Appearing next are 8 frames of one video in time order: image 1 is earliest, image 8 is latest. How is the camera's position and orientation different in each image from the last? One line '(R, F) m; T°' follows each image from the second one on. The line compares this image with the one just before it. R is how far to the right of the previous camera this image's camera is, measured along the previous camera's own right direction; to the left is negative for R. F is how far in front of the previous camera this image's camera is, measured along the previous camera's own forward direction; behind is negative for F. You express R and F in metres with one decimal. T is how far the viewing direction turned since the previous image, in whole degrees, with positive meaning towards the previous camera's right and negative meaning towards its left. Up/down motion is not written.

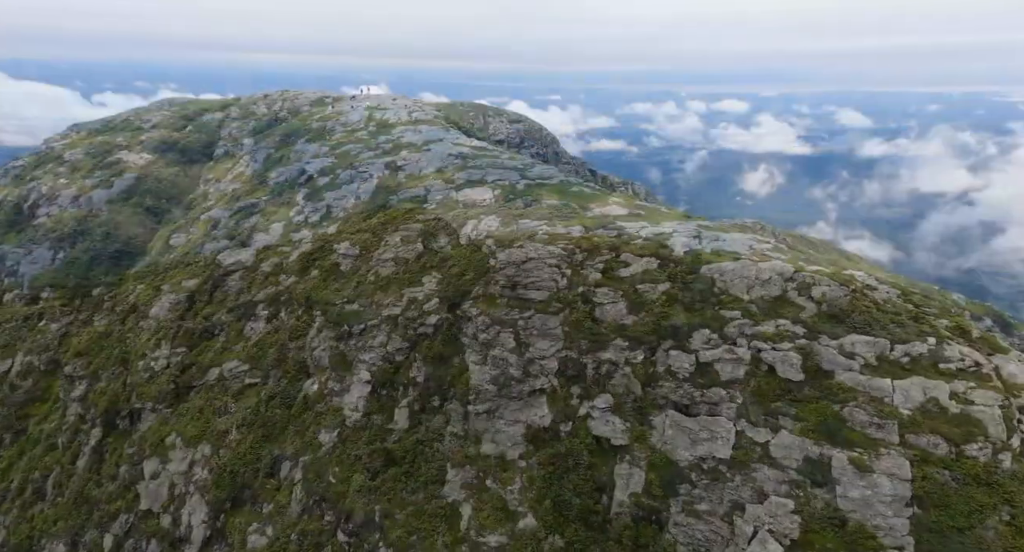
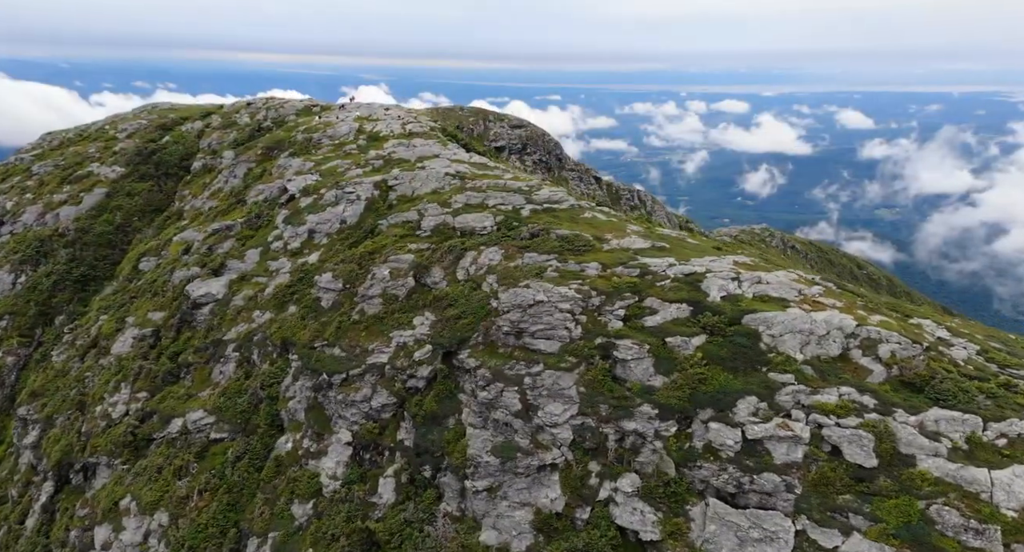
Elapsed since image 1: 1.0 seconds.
(-0.3, +6.7) m; 0°
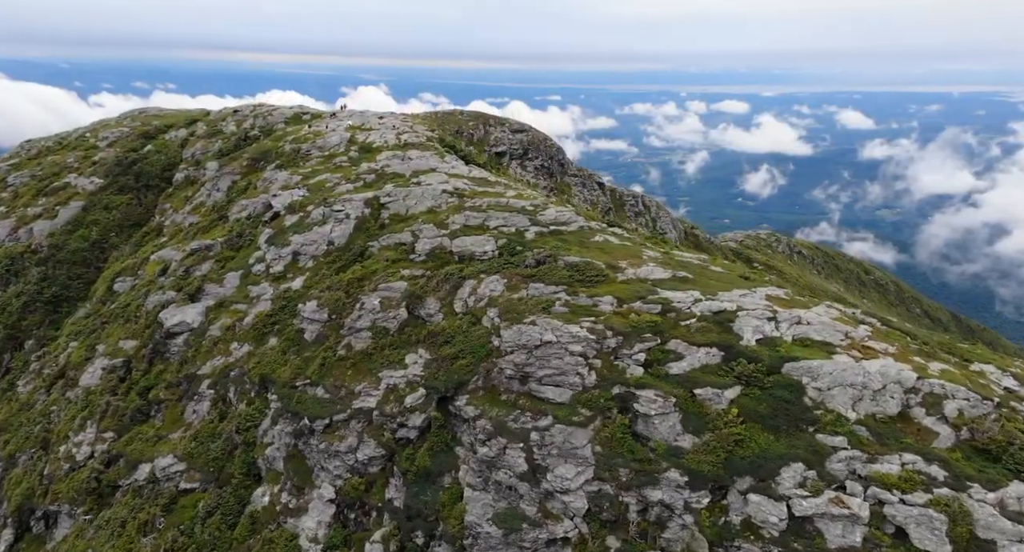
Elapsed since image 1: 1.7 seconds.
(-0.2, +4.7) m; 0°
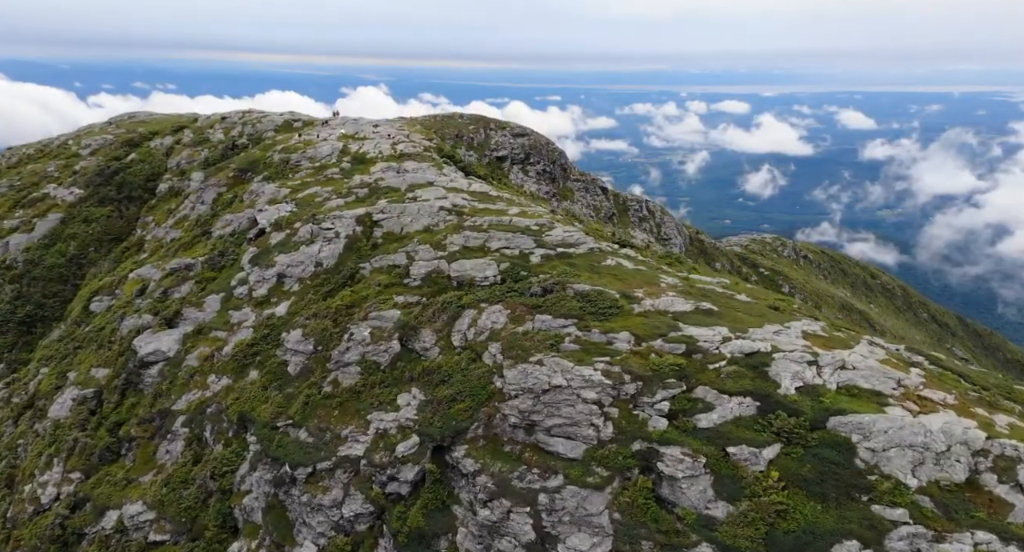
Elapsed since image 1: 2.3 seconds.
(-0.2, +4.0) m; 0°
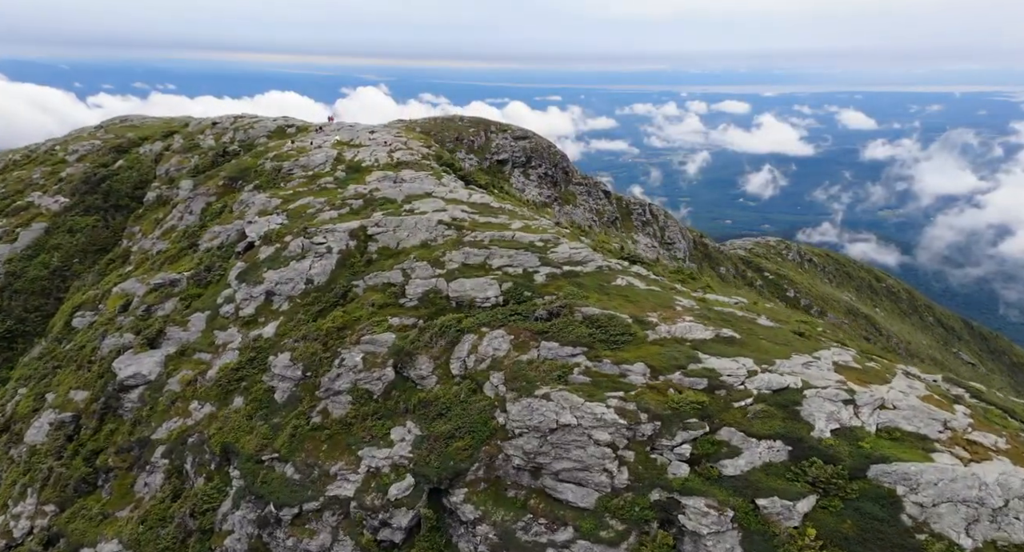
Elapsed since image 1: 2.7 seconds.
(-0.2, +2.8) m; 0°
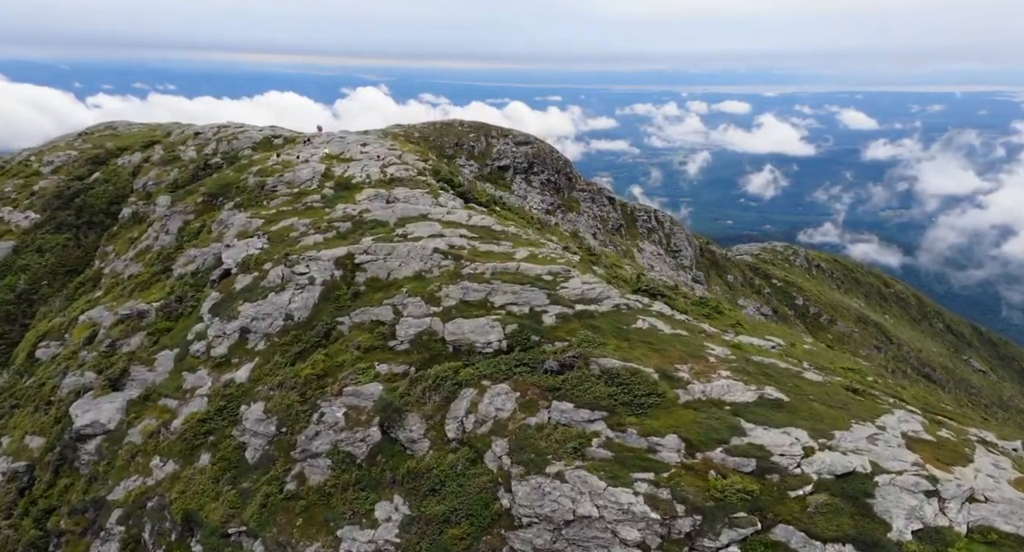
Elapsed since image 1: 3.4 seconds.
(-0.2, +4.8) m; 0°
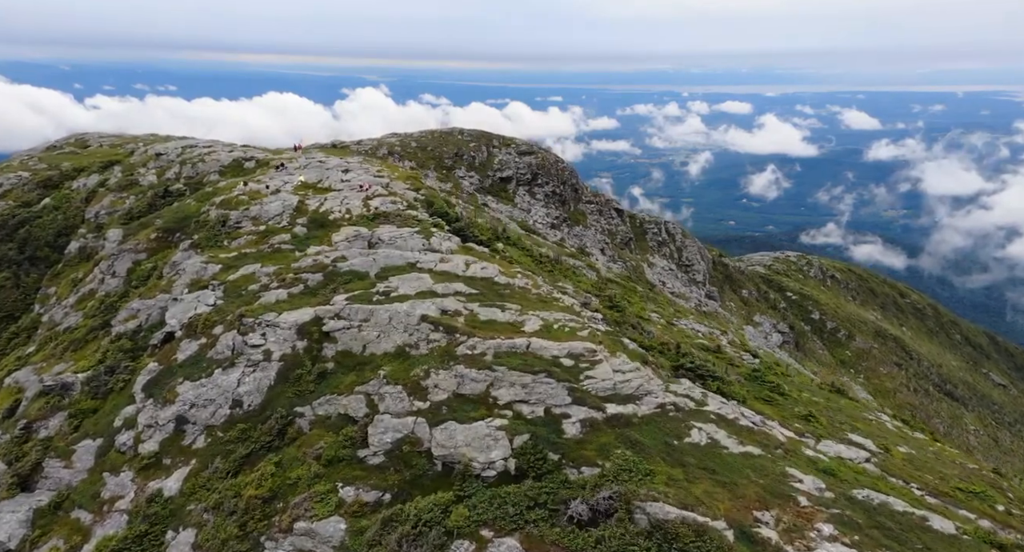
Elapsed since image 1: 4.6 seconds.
(-0.3, +8.3) m; 0°
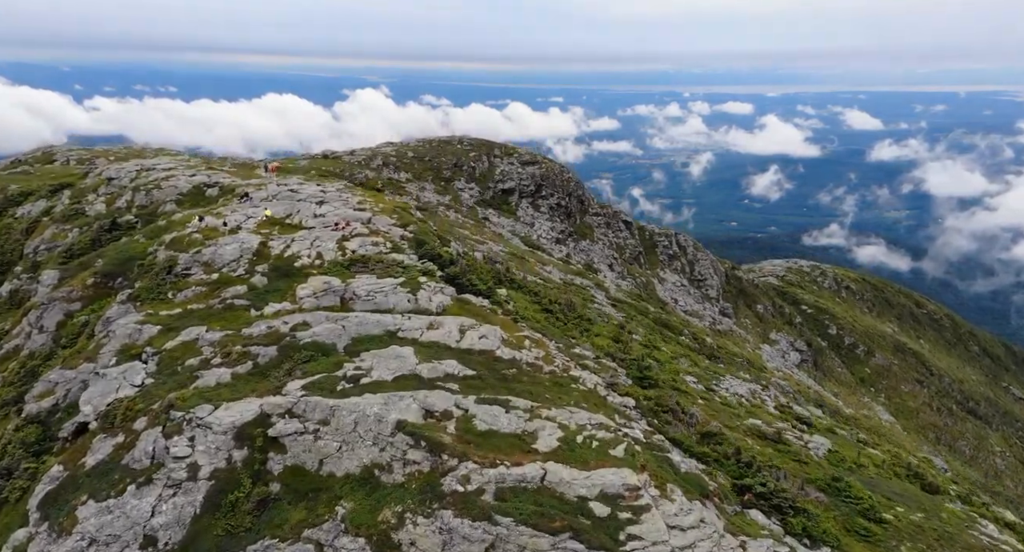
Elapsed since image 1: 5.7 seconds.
(-0.2, +7.9) m; 0°
